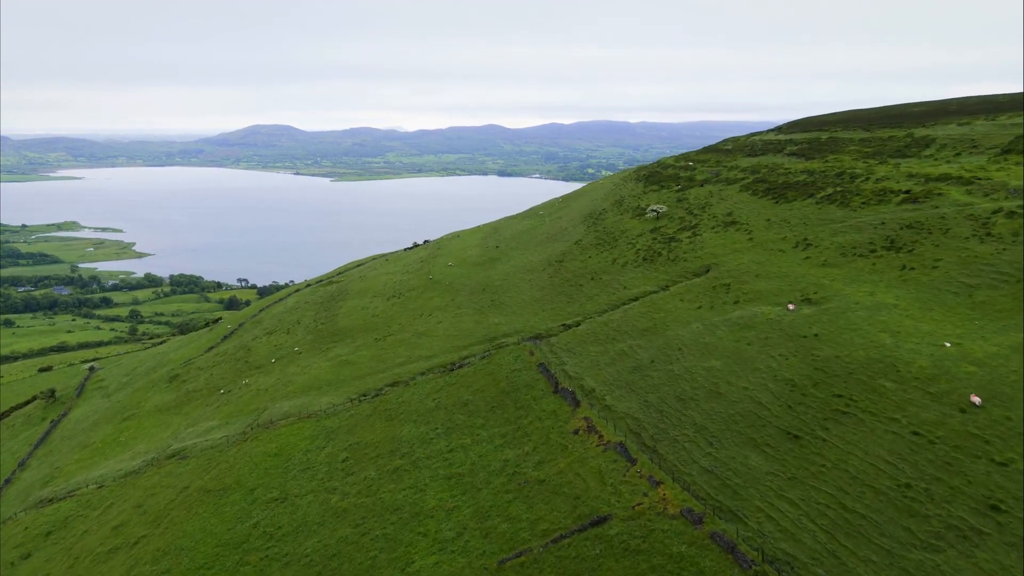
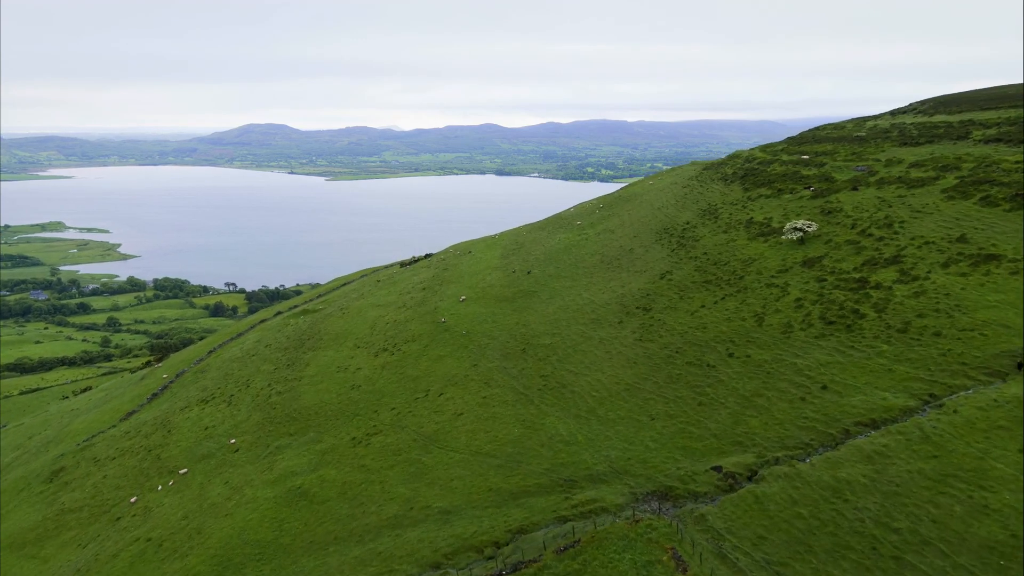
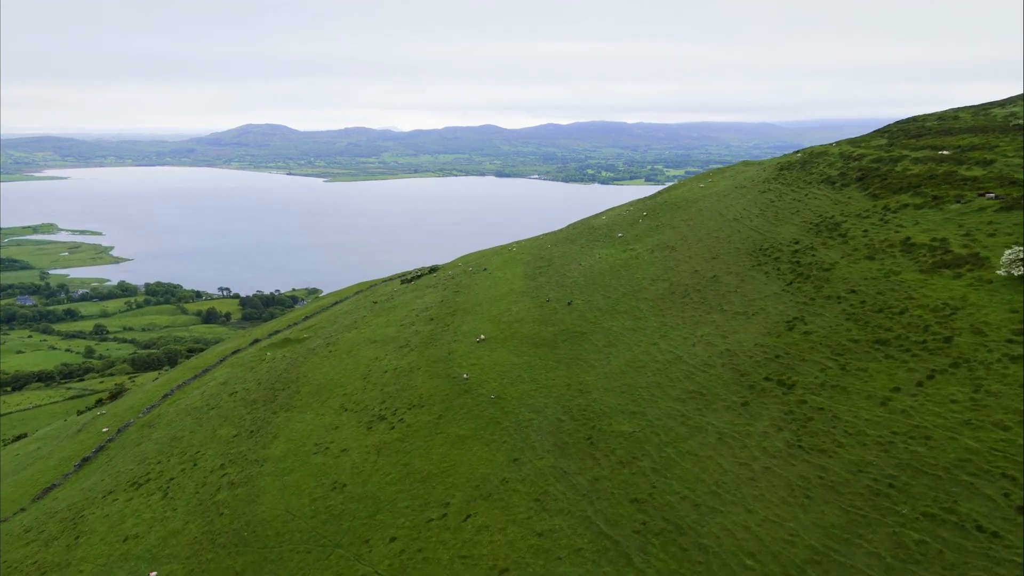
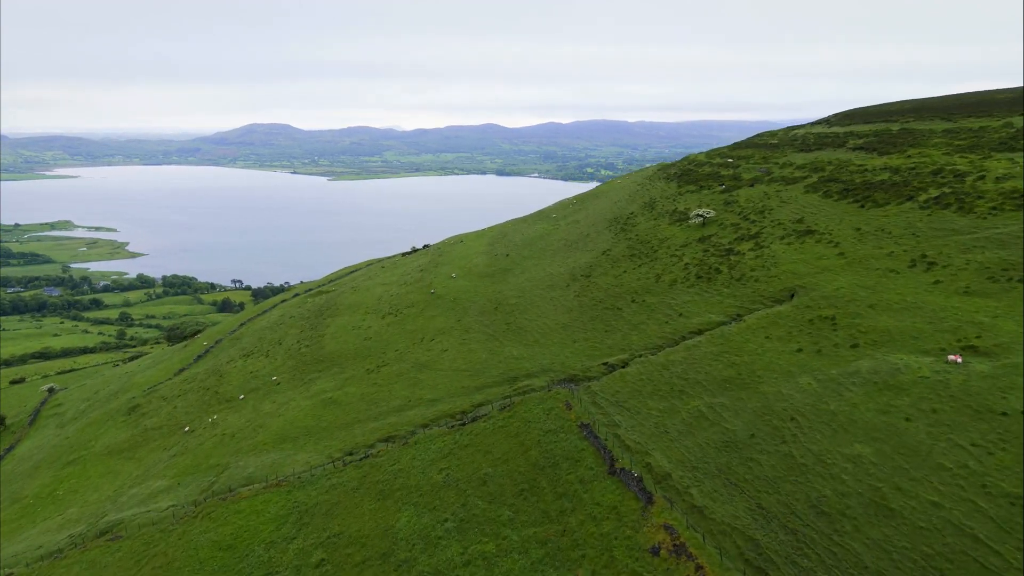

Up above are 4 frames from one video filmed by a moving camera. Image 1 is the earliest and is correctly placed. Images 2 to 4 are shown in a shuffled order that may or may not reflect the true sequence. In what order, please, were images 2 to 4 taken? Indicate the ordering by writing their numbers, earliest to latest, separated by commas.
4, 2, 3
